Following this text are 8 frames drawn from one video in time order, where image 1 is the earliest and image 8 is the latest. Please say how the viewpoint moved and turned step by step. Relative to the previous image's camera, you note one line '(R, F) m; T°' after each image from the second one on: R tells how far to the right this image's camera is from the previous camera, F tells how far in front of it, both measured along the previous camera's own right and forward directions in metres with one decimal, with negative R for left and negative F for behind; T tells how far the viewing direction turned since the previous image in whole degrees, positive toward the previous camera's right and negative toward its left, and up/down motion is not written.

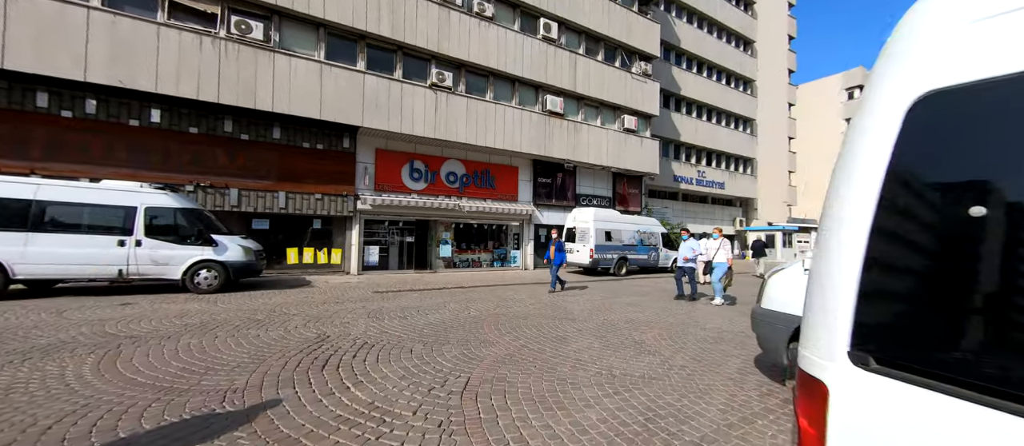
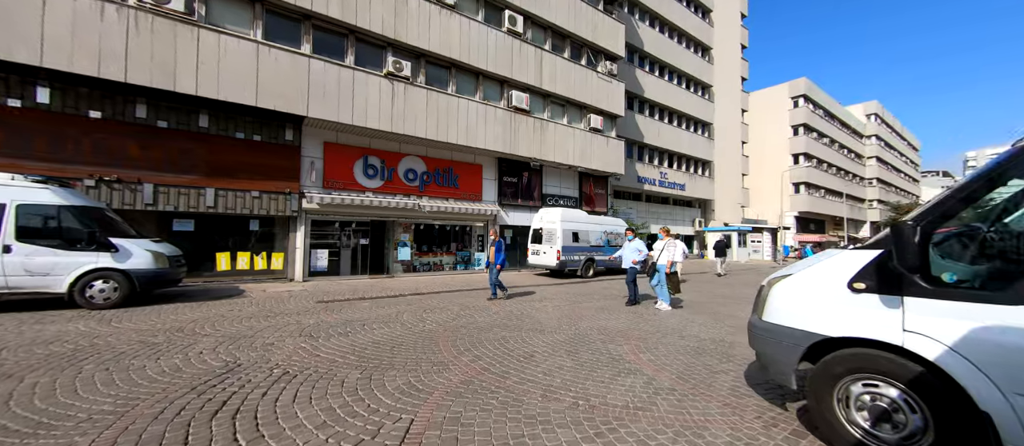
(+0.1, +0.8) m; +5°
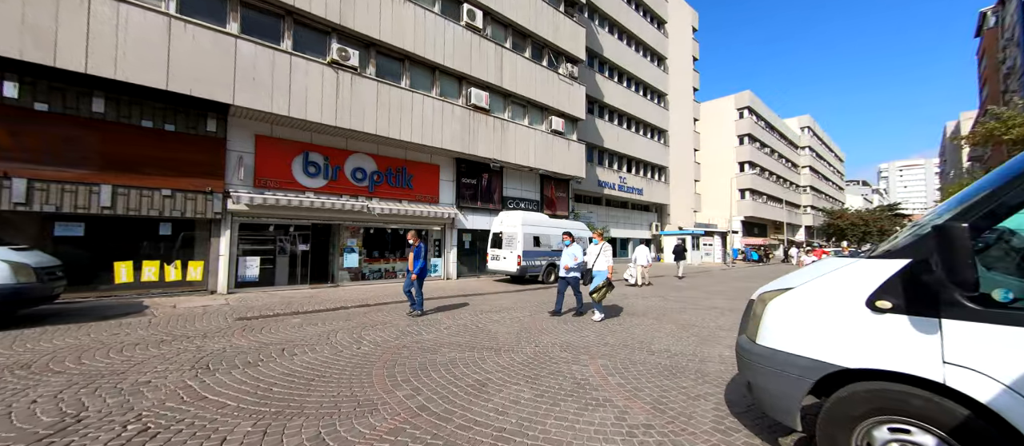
(+0.2, +0.7) m; +6°
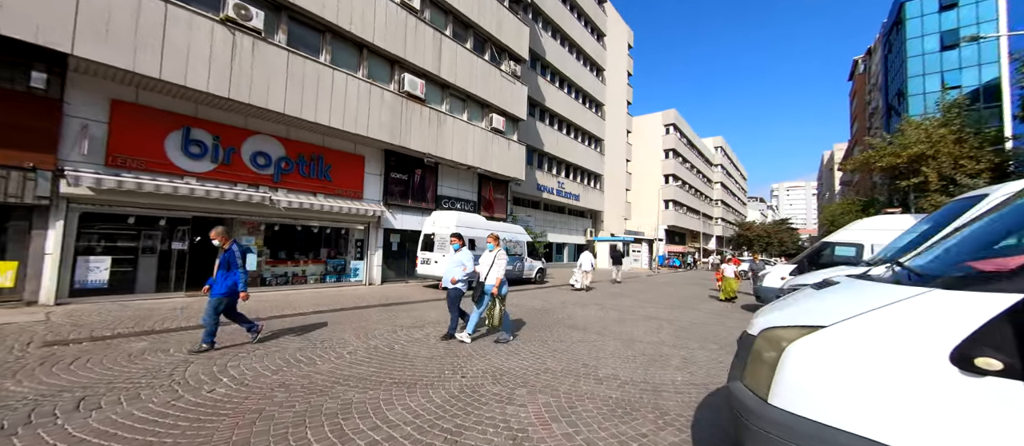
(+0.1, +1.0) m; +10°
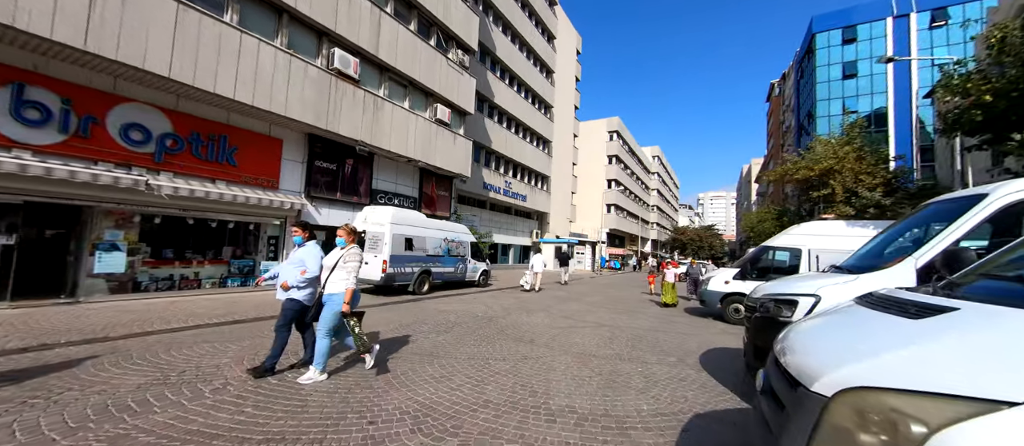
(+0.1, +1.0) m; +9°
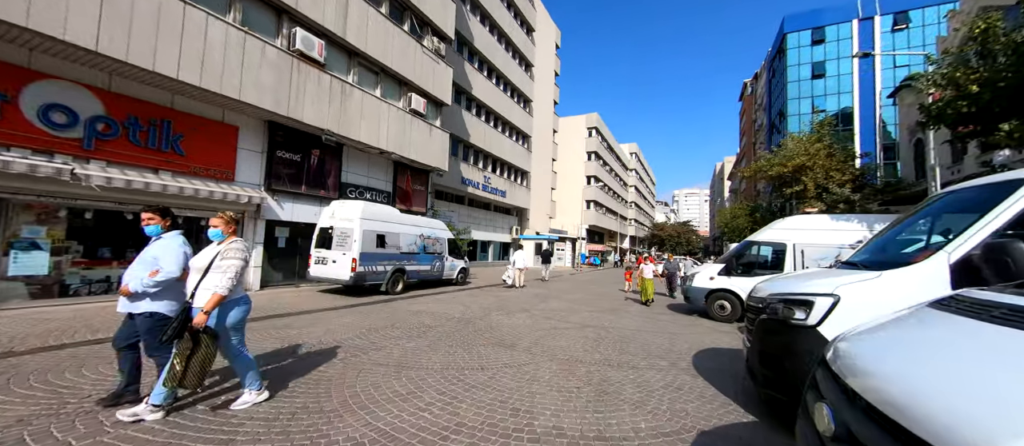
(0.0, +0.6) m; +3°
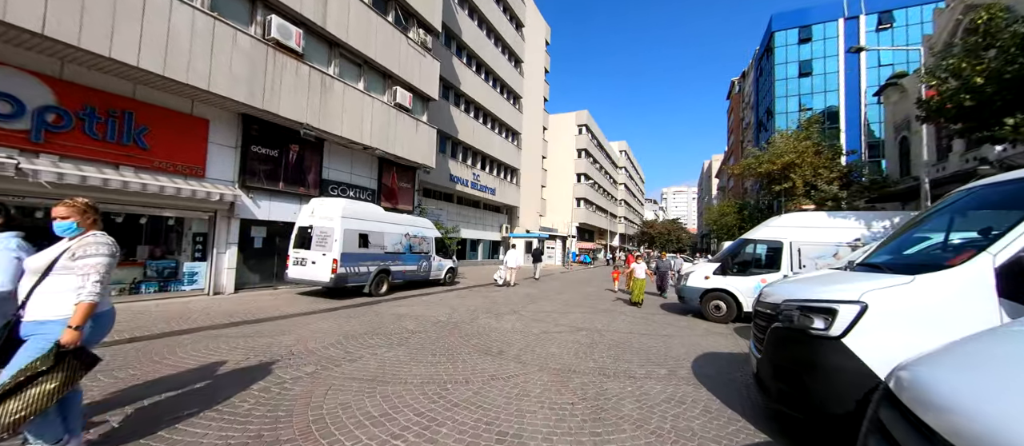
(0.0, +0.4) m; +2°
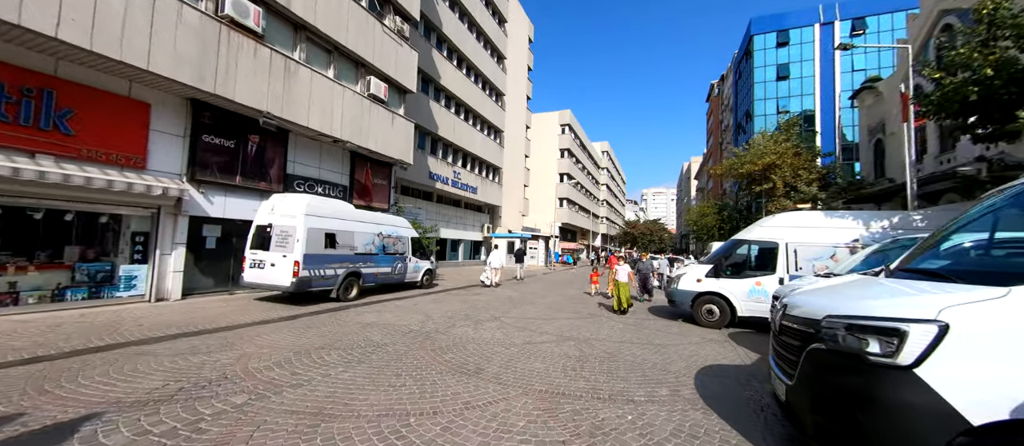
(0.0, +0.7) m; +3°
